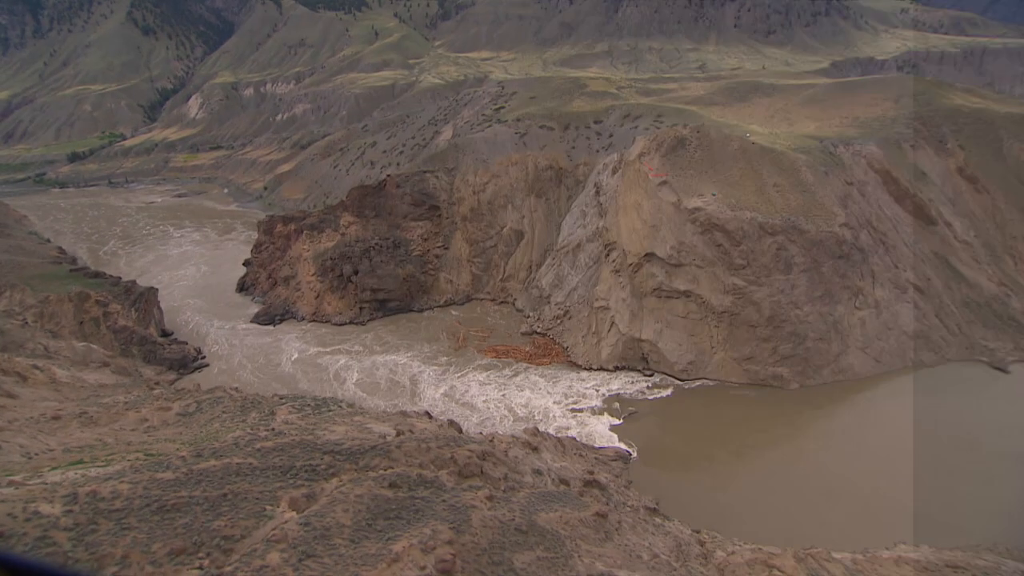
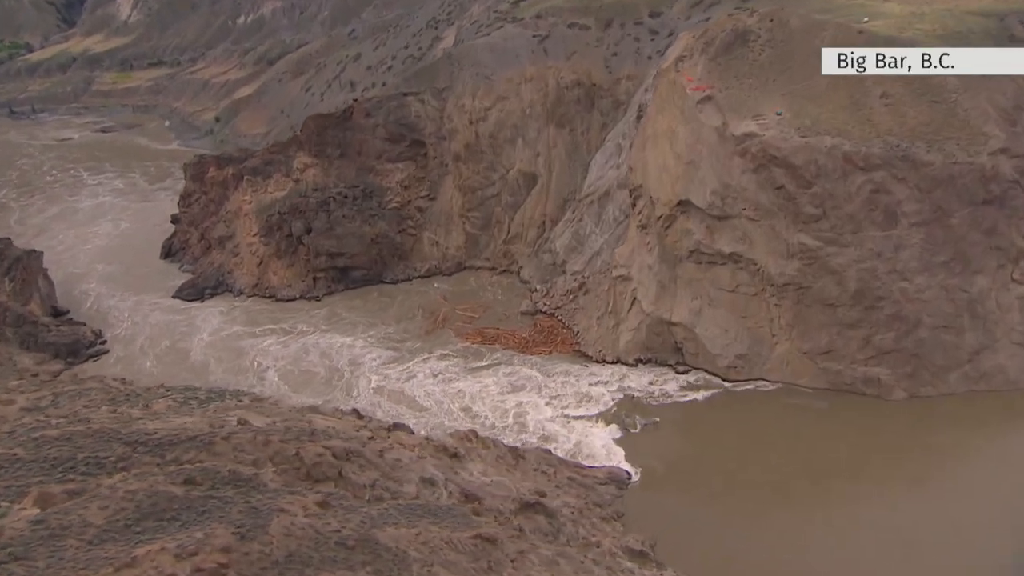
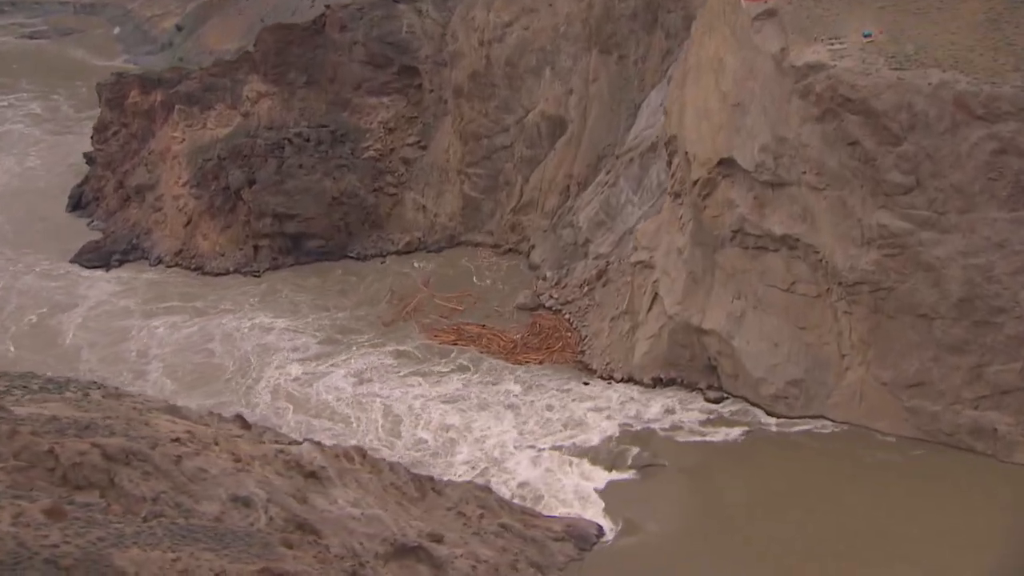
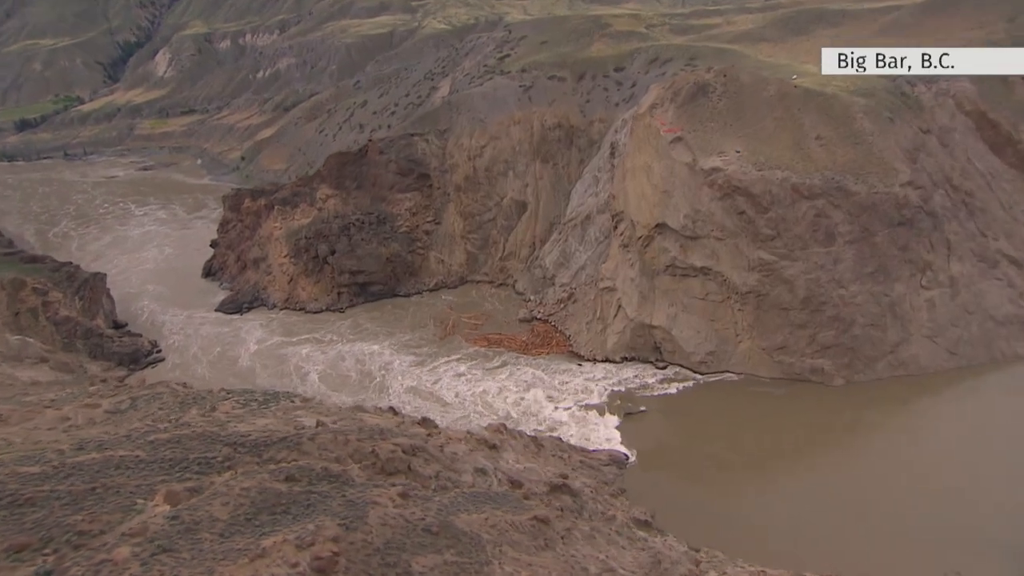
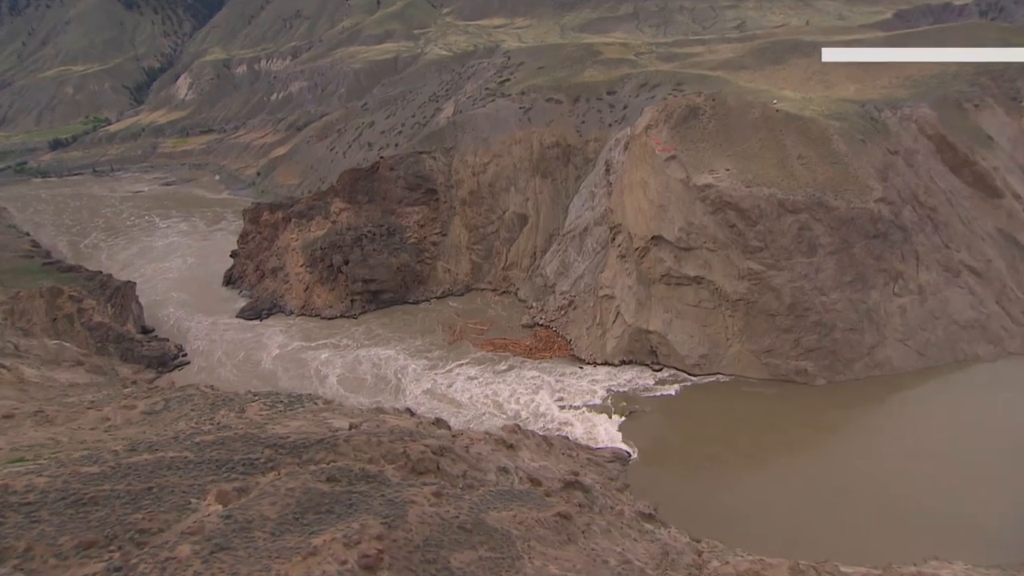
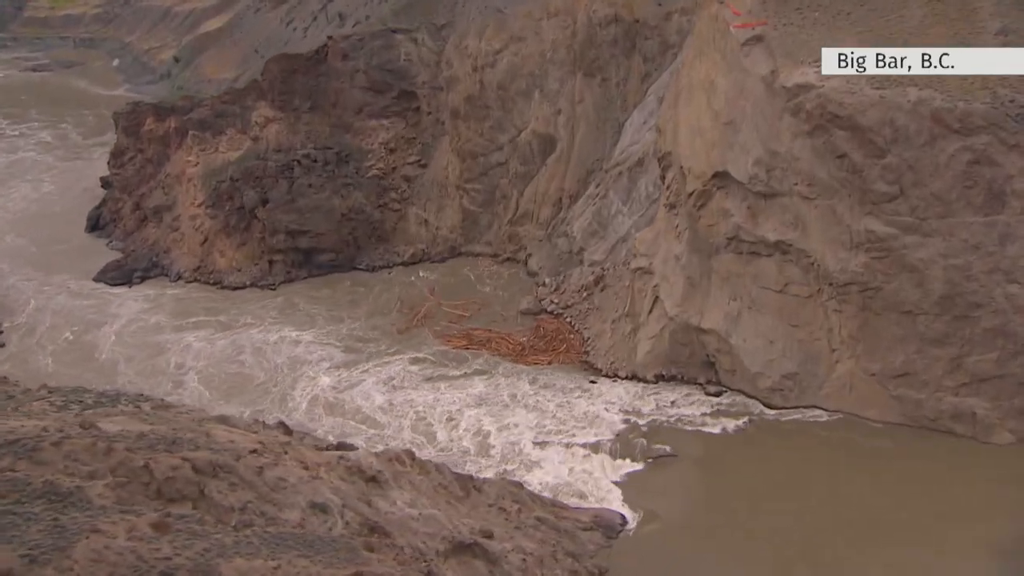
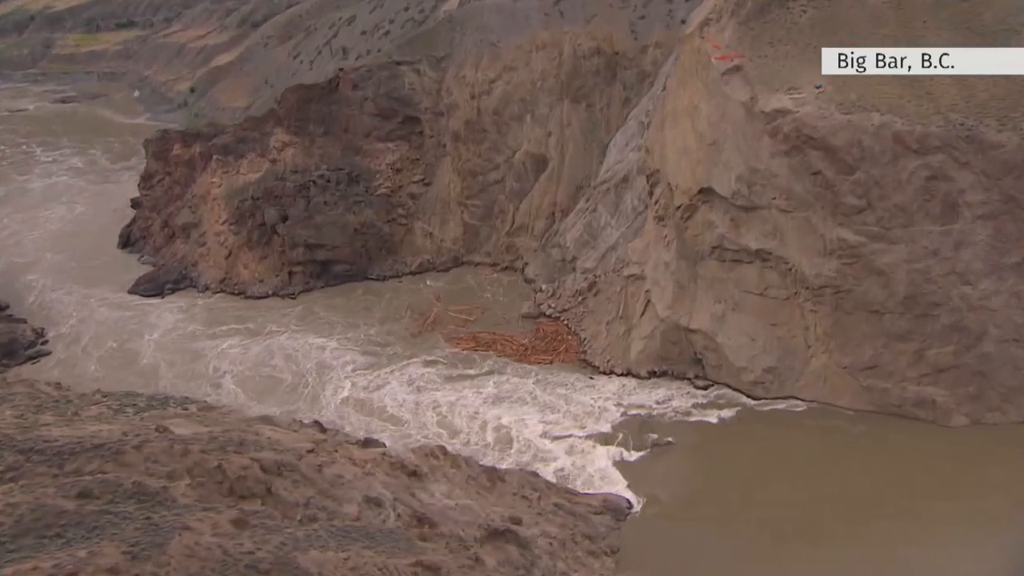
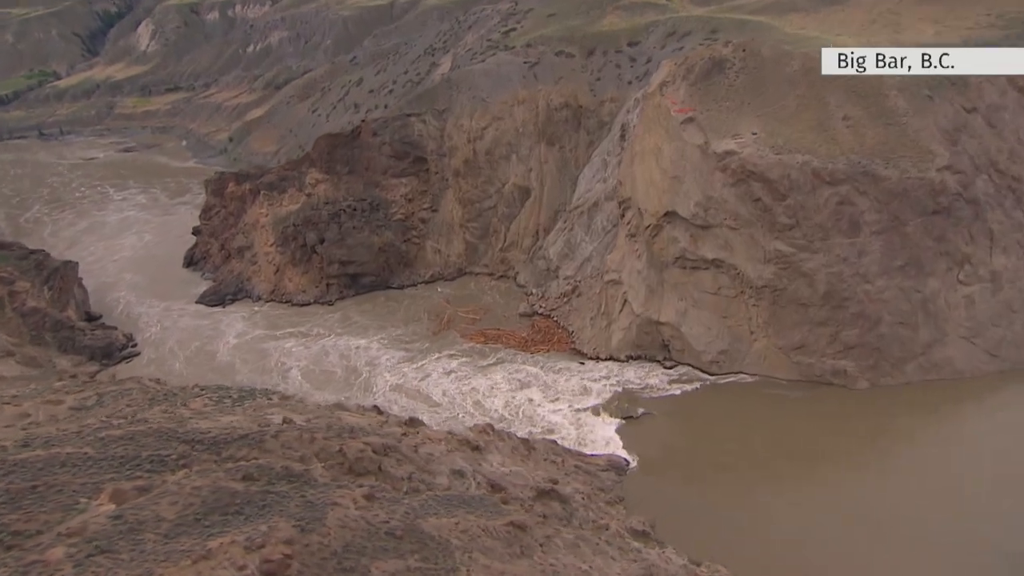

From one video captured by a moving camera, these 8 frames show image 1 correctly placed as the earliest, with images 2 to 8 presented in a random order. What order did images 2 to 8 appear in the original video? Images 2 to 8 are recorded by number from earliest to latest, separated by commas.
5, 4, 8, 2, 7, 6, 3
